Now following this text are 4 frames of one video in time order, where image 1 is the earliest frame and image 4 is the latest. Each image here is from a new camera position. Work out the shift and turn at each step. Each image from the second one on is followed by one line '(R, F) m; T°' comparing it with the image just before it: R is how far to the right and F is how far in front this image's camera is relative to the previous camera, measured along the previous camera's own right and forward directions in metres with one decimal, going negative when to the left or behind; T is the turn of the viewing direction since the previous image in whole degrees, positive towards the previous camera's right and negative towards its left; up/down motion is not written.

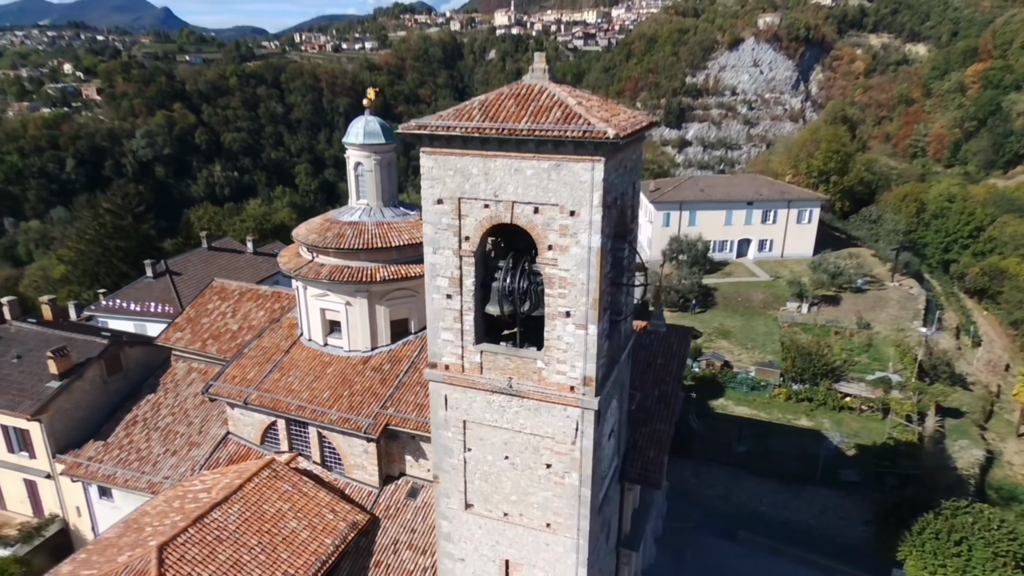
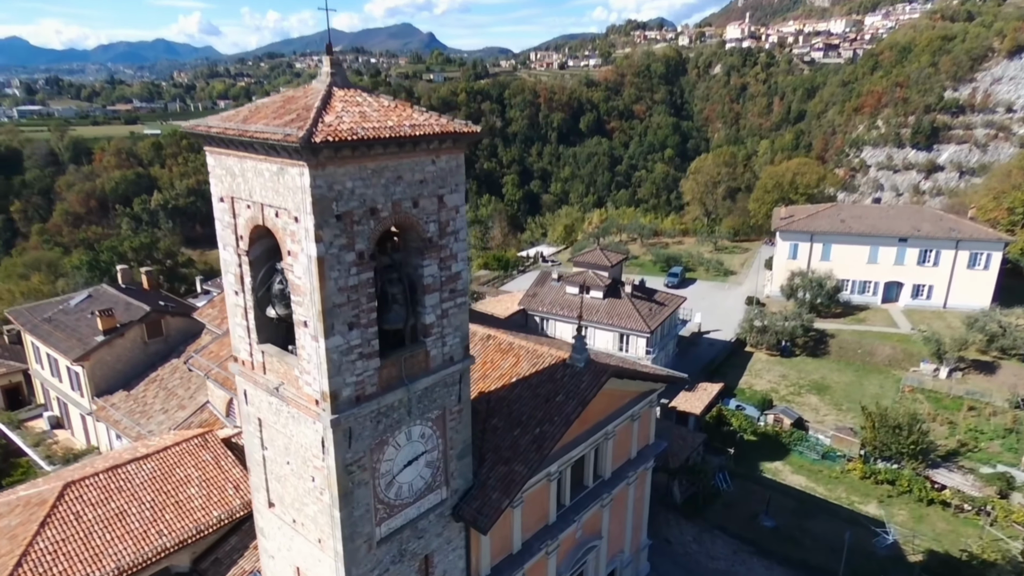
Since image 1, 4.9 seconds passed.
(+8.0, +2.1) m; -19°
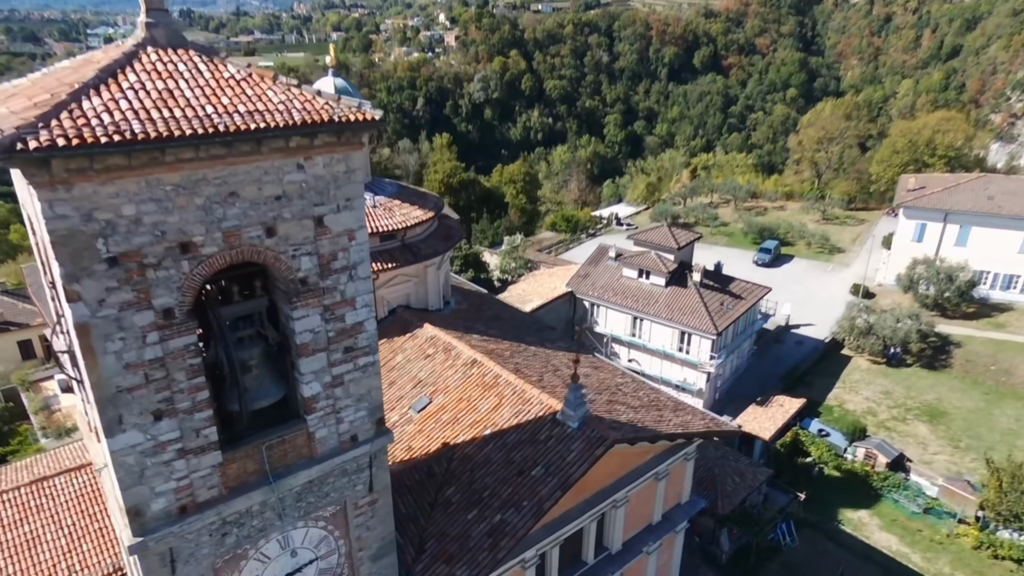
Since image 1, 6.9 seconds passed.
(+2.3, +4.6) m; -9°
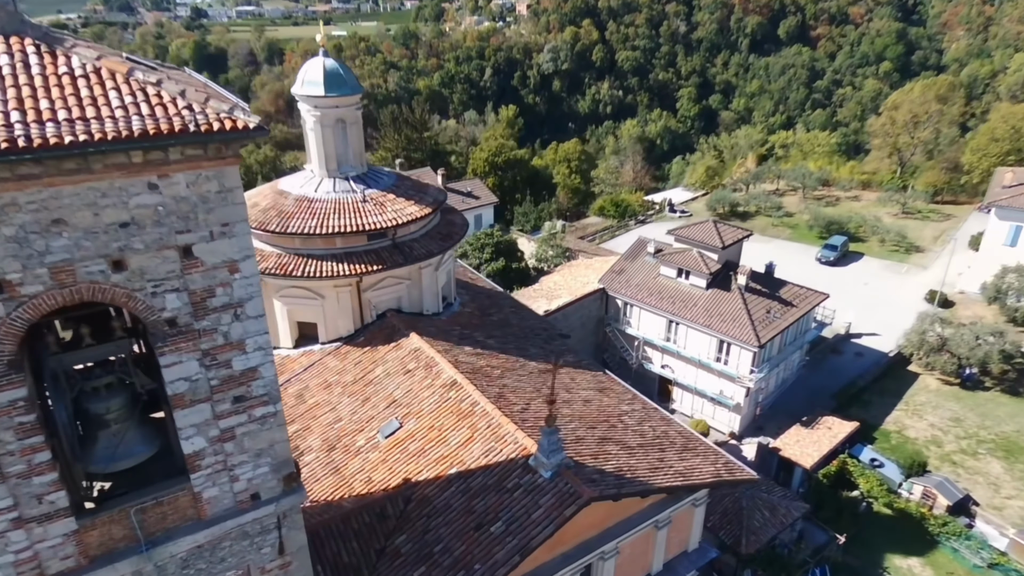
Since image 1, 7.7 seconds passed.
(+1.6, +1.9) m; -6°
